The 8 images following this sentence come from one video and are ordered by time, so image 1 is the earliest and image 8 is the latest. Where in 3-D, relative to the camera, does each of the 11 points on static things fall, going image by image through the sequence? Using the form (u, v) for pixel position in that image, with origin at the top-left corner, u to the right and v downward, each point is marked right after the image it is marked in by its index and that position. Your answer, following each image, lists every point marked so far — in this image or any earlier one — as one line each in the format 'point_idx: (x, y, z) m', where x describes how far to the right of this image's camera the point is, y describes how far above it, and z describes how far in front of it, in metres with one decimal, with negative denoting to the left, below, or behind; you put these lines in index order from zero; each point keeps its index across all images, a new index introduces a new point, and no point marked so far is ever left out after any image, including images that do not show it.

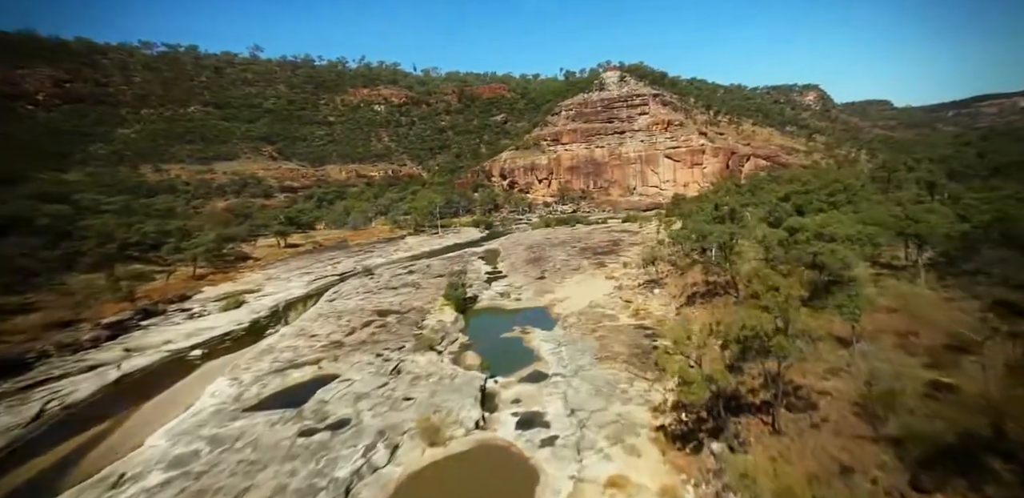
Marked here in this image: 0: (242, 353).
0: (-9.2, -3.5, +14.5) m
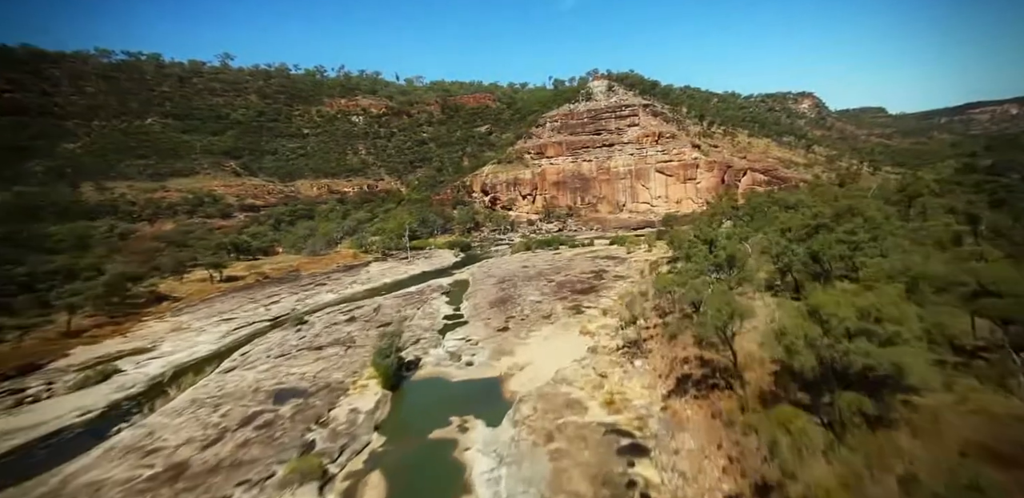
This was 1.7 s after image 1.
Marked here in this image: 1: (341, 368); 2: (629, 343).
0: (-11.2, -5.5, +9.9) m
1: (-6.7, -4.7, +16.9) m
2: (+4.8, -3.8, +17.5) m
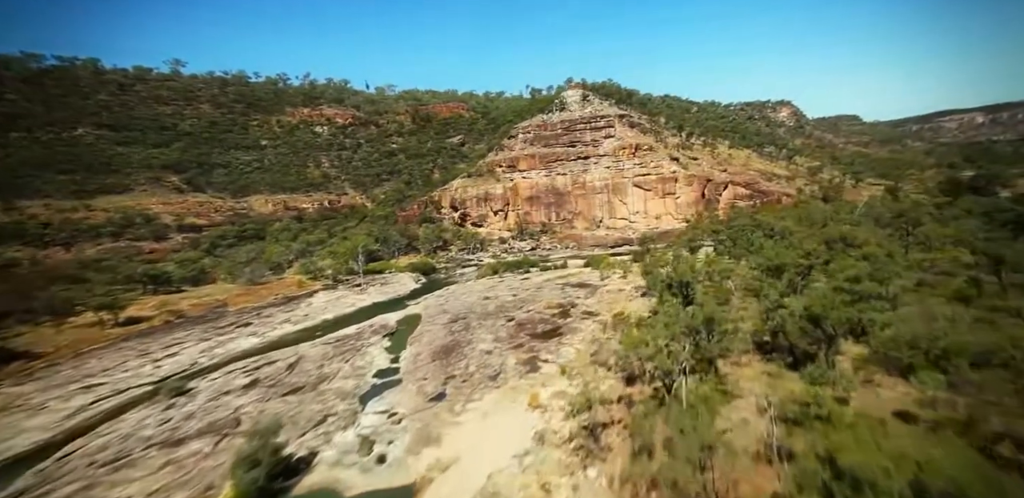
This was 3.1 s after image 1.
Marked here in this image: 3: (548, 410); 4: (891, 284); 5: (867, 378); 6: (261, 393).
0: (-13.4, -7.4, +5.3) m
1: (-9.2, -6.6, +12.4) m
2: (+2.3, -5.7, +13.4) m
3: (+1.3, -5.7, +15.8) m
4: (+16.4, -1.5, +18.6) m
5: (+10.7, -3.9, +12.9) m
6: (-10.2, -5.9, +17.4) m
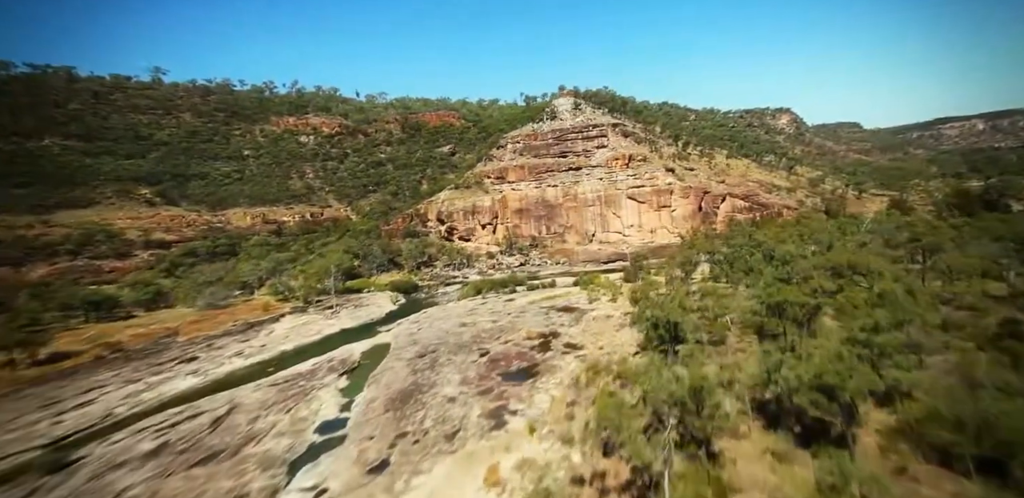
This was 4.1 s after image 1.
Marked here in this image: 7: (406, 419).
0: (-14.9, -8.6, +2.4) m
1: (-10.7, -8.0, +9.6) m
2: (+0.8, -7.0, +10.6) m
3: (-0.2, -7.1, +13.0) m
4: (+14.9, -2.9, +15.9) m
5: (+9.2, -5.2, +10.2) m
6: (-11.7, -7.3, +14.6) m
7: (-4.4, -6.9, +18.0) m
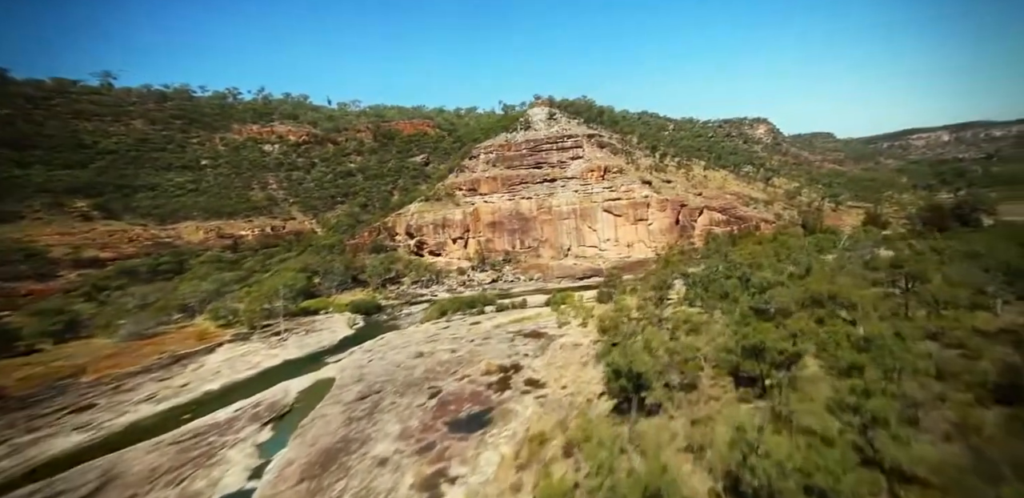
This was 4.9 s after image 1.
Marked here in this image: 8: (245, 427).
0: (-16.4, -9.8, -0.8) m
1: (-12.5, -9.2, +6.6) m
2: (-1.1, -8.2, +8.0) m
3: (-2.2, -8.4, +10.3) m
4: (+12.8, -4.2, +13.9) m
5: (+7.3, -6.4, +7.9) m
6: (-13.7, -8.6, +11.5) m
7: (-6.5, -8.3, +15.2) m
8: (-12.1, -8.2, +20.0) m
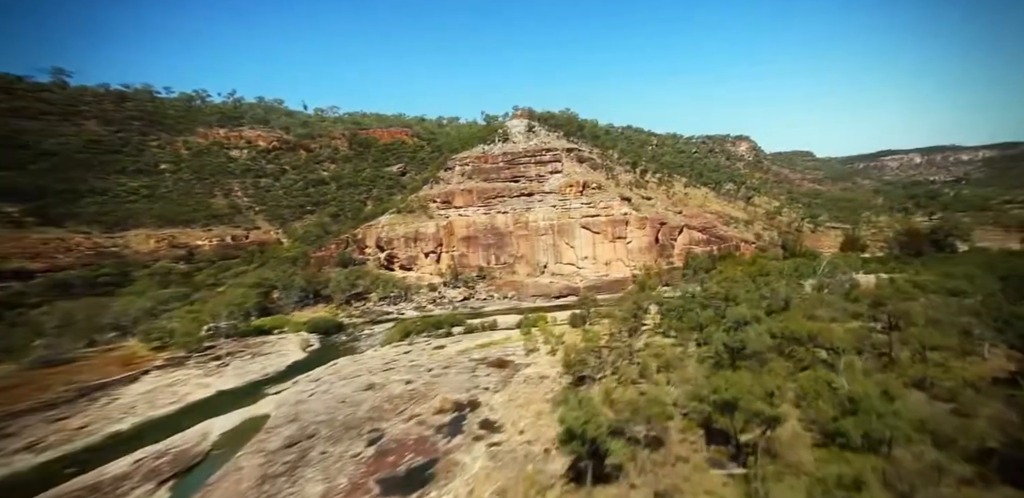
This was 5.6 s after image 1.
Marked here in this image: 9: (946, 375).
0: (-18.0, -10.2, -3.8) m
1: (-14.3, -9.9, +3.7) m
2: (-2.9, -9.2, +5.5) m
3: (-4.1, -9.4, +7.8) m
4: (+10.8, -5.6, +11.9) m
5: (+5.5, -7.5, +5.7) m
6: (-15.7, -9.4, +8.6) m
7: (-8.6, -9.3, +12.5) m
8: (-14.4, -9.2, +17.1) m
9: (+19.0, -5.4, +18.9) m
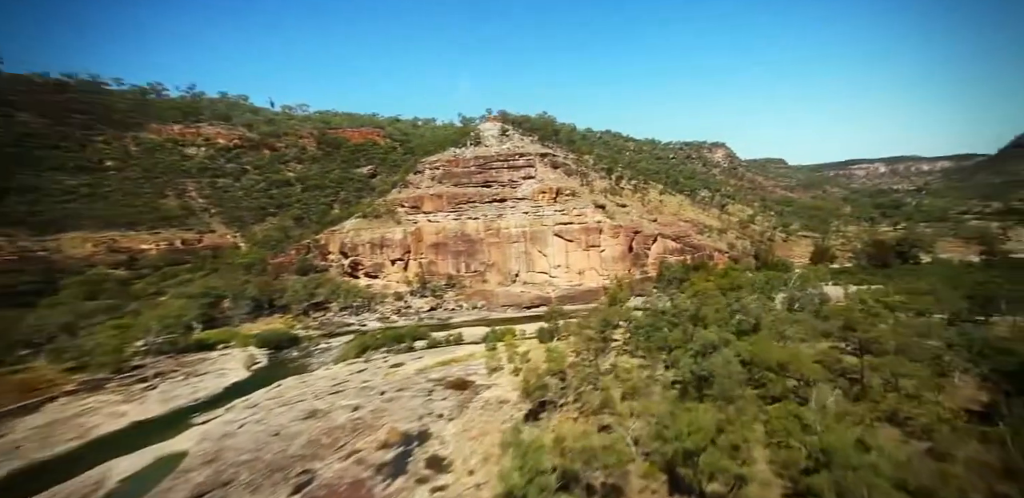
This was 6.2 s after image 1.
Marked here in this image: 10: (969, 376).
0: (-19.1, -10.8, -6.6) m
1: (-15.8, -10.6, +1.0) m
2: (-4.4, -10.0, +3.4) m
3: (-5.7, -10.2, +5.6) m
4: (+9.0, -6.5, +10.5) m
5: (+3.9, -8.4, +4.0) m
6: (-17.3, -10.1, +5.9) m
7: (-10.5, -10.1, +10.2) m
8: (-16.4, -9.9, +14.5) m
9: (+16.9, -6.5, +17.8) m
10: (+21.2, -5.9, +19.9) m
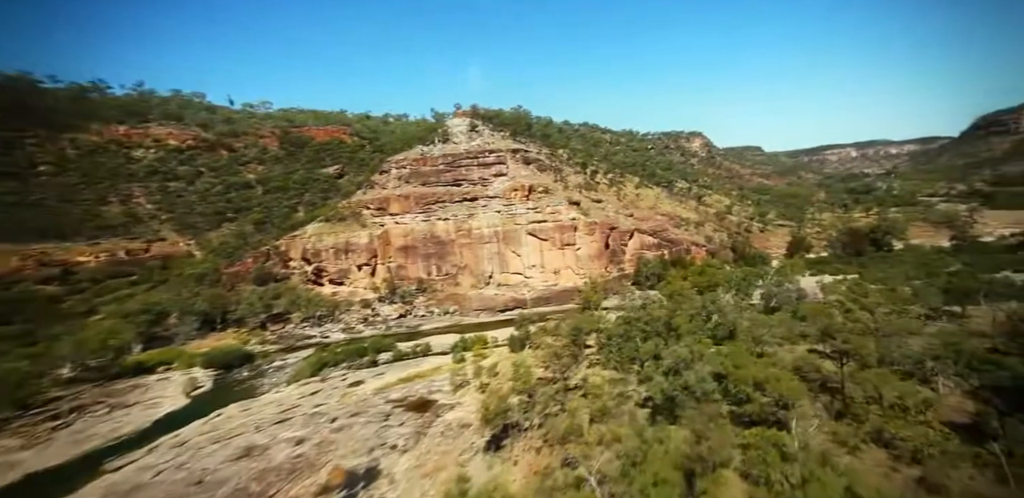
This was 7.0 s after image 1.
0: (-19.9, -12.4, -9.3) m
1: (-16.9, -12.0, -1.6) m
2: (-5.6, -11.0, +1.2) m
3: (-7.0, -11.2, +3.4) m
4: (+7.4, -7.1, +8.7) m
5: (+2.7, -9.2, +2.1) m
6: (-18.6, -11.4, +3.2) m
7: (-11.9, -11.2, +7.7) m
8: (-18.0, -11.1, +11.8) m
9: (+15.0, -6.7, +16.3) m
10: (+19.2, -5.9, +18.6) m
